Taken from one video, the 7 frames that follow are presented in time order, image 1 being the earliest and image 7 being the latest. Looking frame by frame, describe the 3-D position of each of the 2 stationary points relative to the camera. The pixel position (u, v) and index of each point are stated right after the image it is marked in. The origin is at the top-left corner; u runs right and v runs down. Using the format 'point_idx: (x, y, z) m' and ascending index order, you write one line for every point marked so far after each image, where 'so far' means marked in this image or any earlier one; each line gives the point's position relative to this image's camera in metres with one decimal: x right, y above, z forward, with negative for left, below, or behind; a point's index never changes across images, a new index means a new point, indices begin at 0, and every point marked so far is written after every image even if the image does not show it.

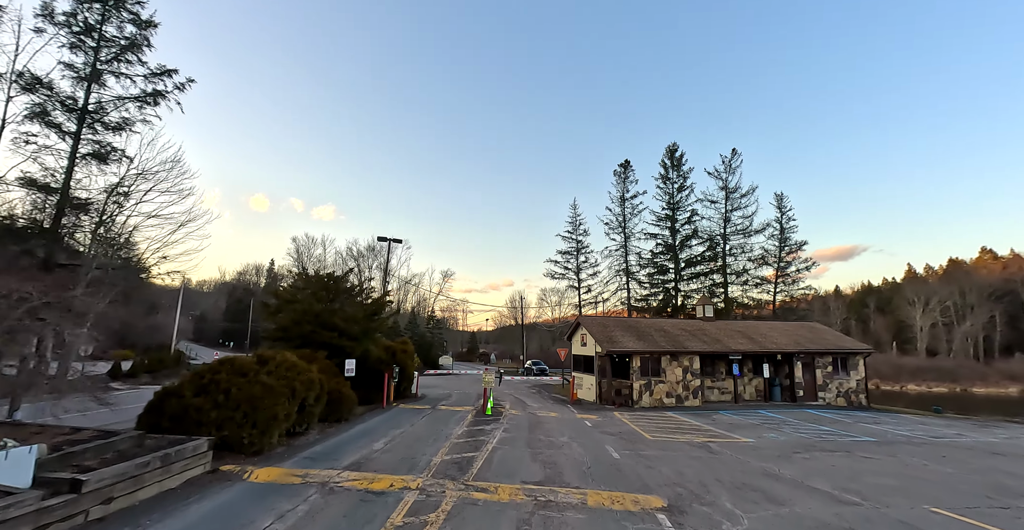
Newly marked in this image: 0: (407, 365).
0: (-4.5, -4.1, +18.6) m
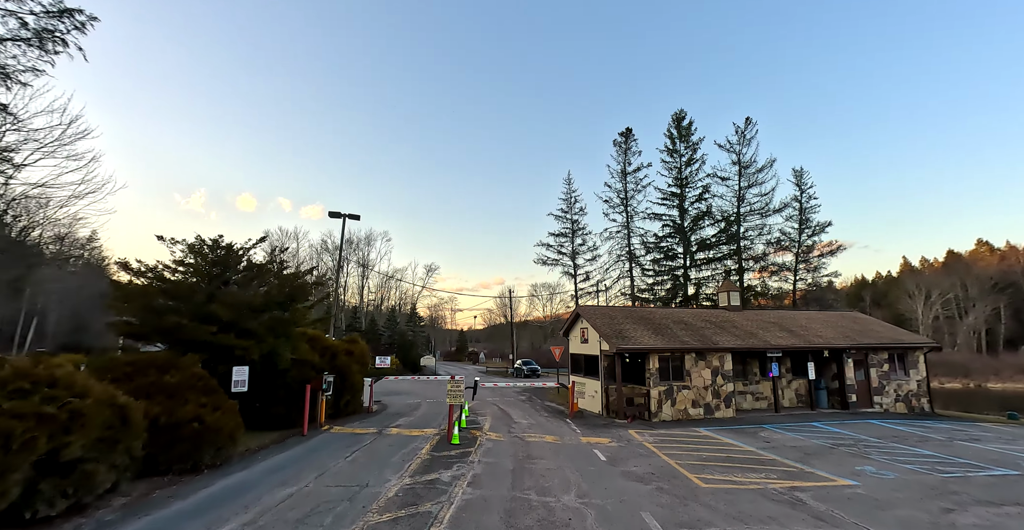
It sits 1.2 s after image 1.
0: (-5.1, -3.2, +13.8) m
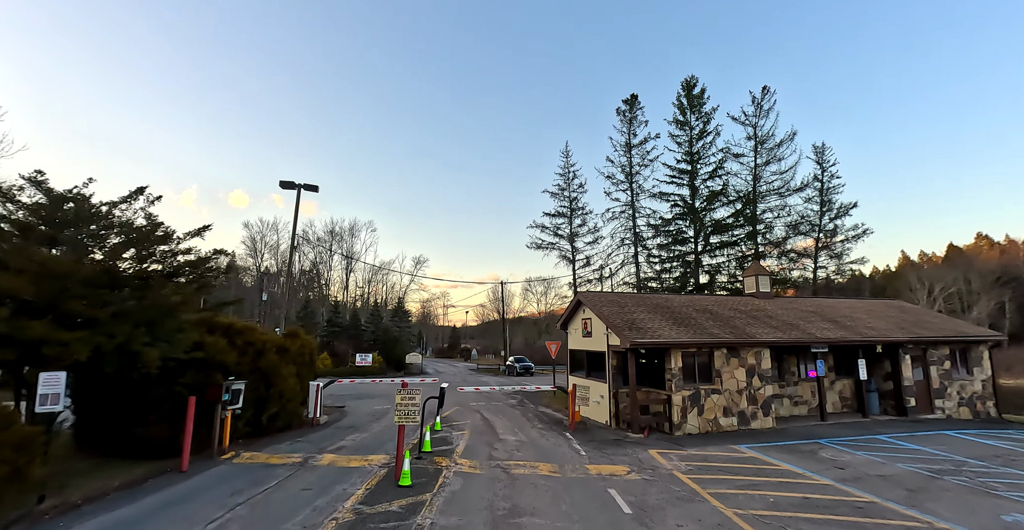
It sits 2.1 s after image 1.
0: (-5.5, -2.4, +10.4) m
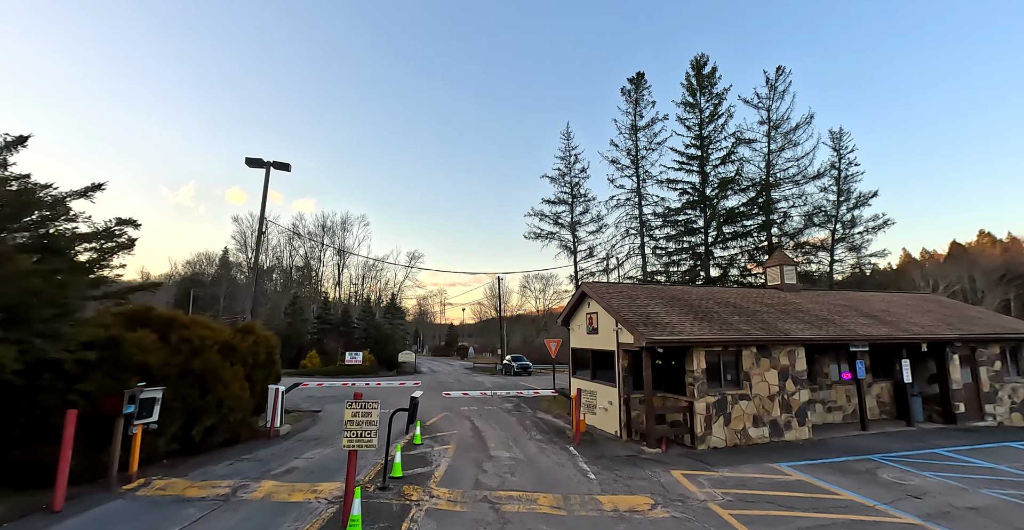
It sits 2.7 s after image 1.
0: (-5.7, -2.0, +8.5) m
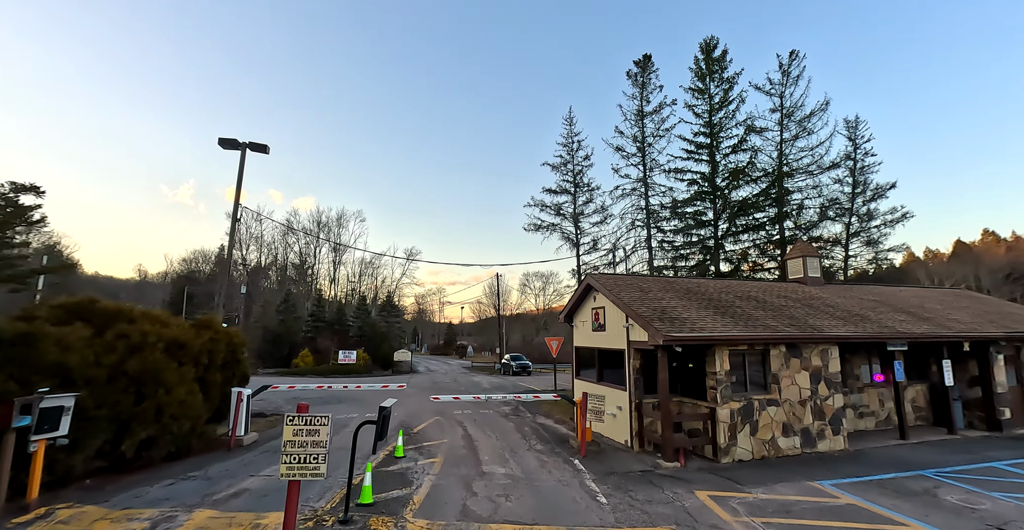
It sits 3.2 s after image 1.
0: (-5.7, -1.7, +7.2) m
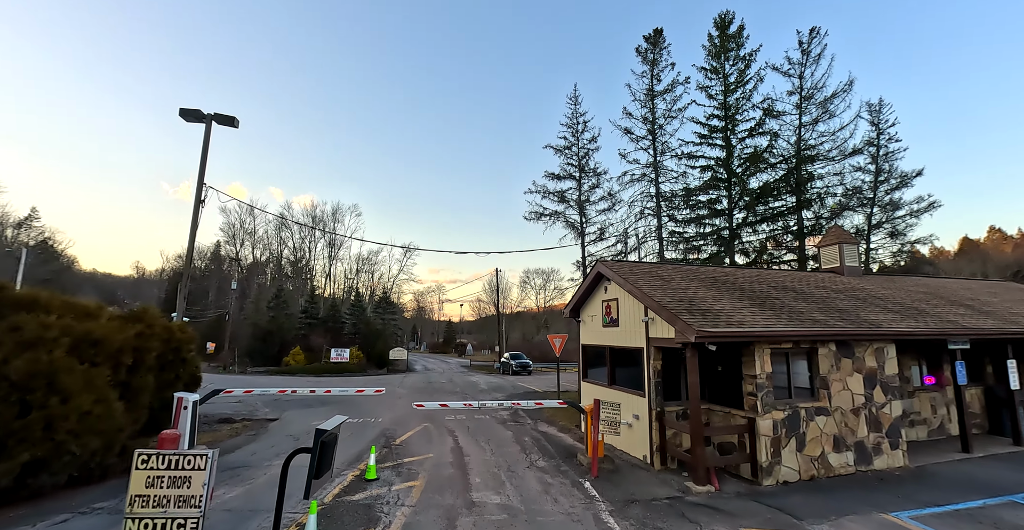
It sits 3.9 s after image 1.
0: (-5.8, -1.4, +5.6) m
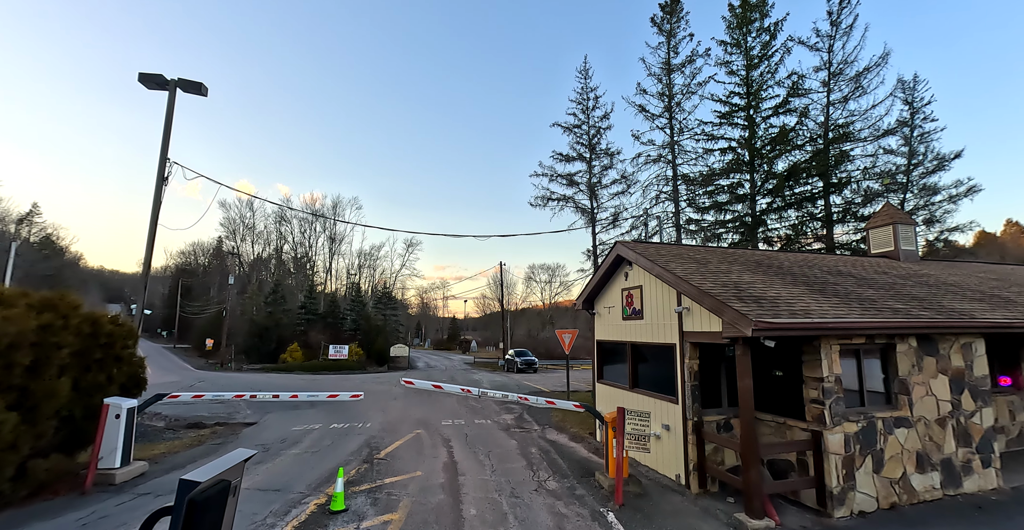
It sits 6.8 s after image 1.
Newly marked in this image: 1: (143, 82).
0: (-5.7, -1.1, +4.1) m
1: (-9.2, +4.6, +11.2) m
